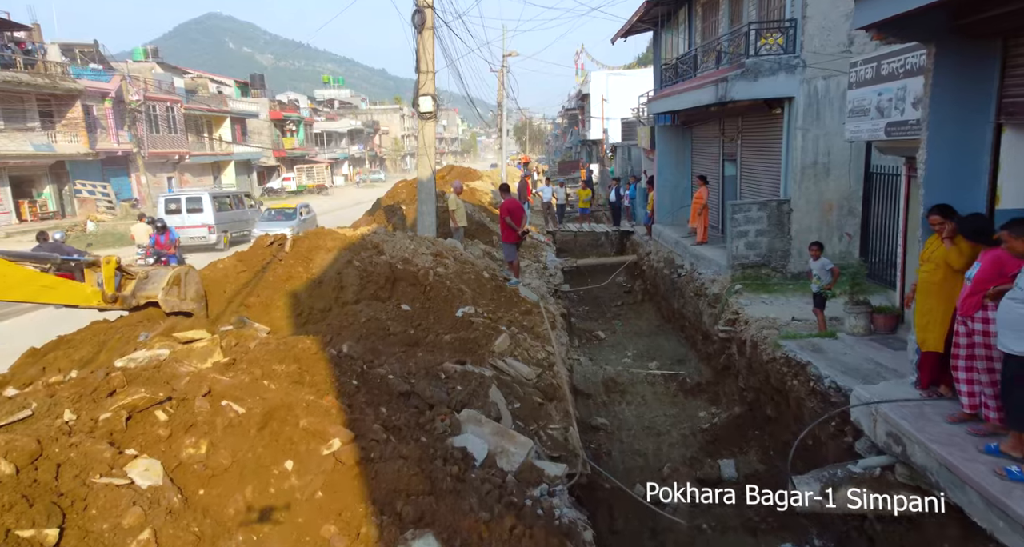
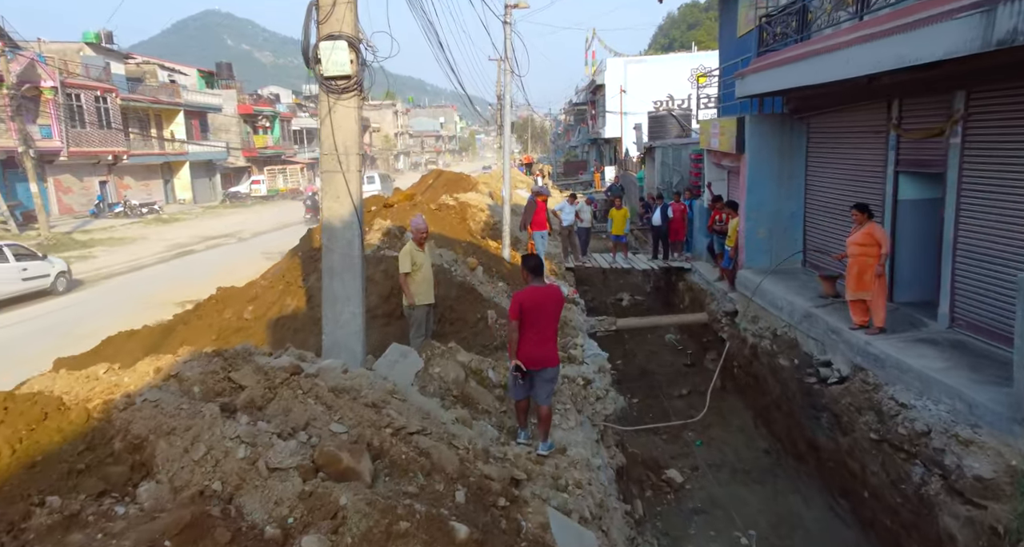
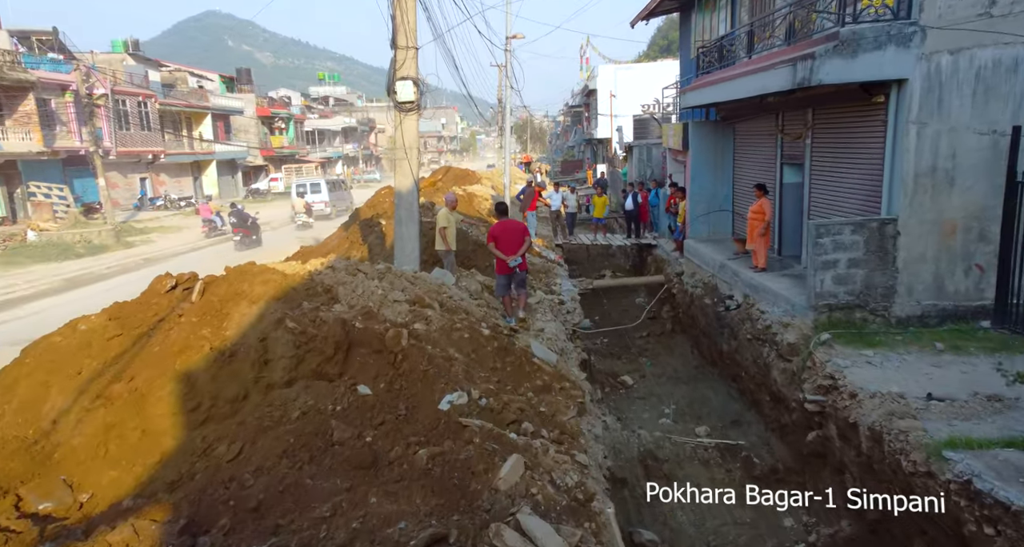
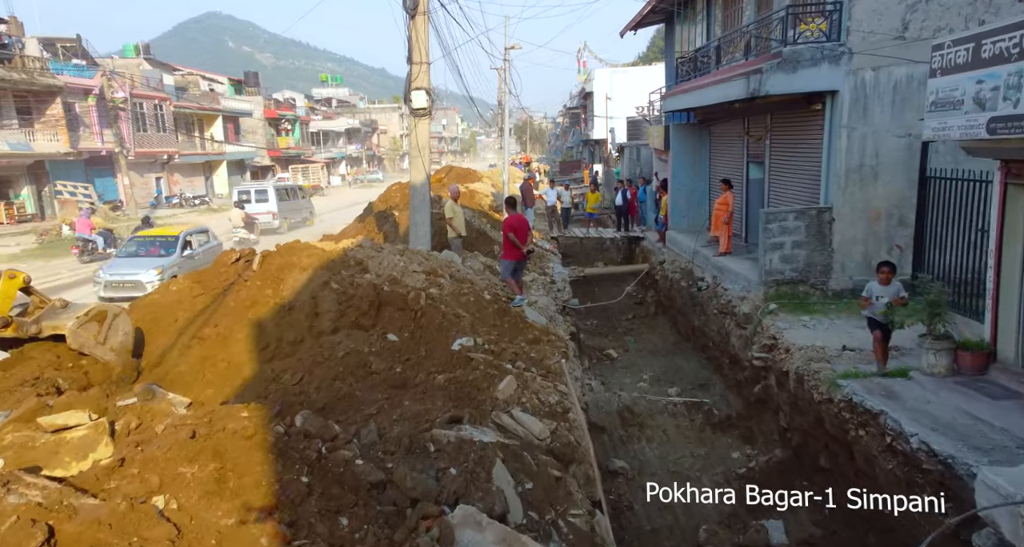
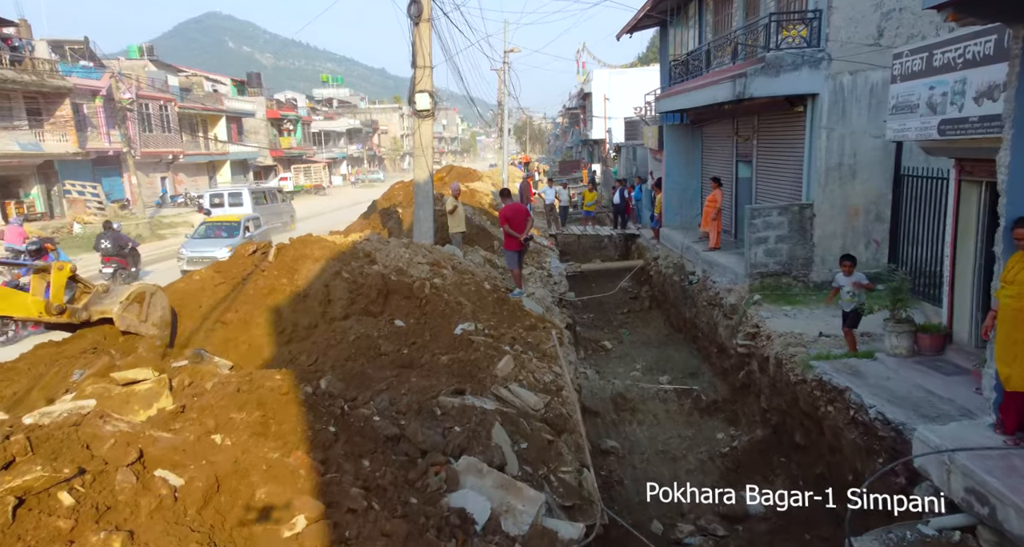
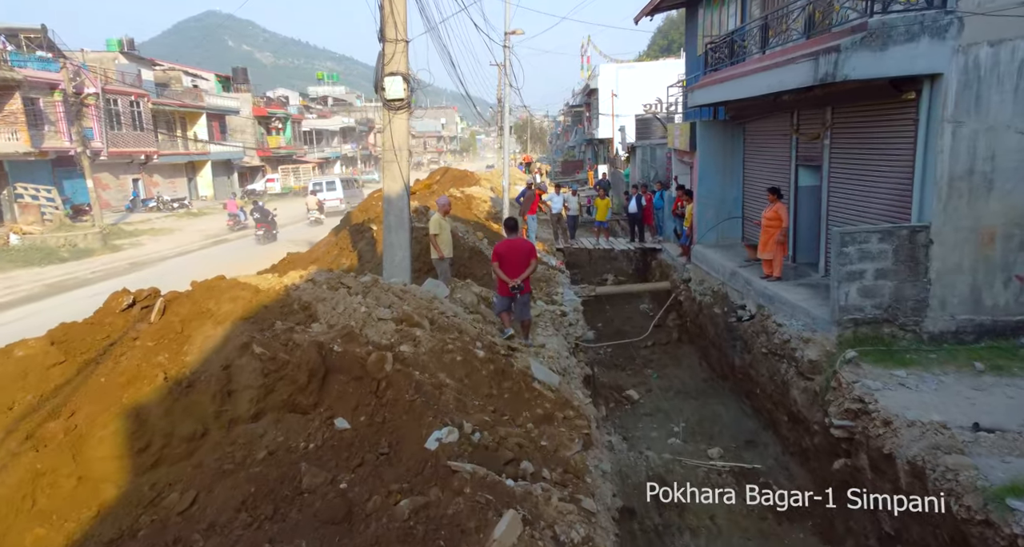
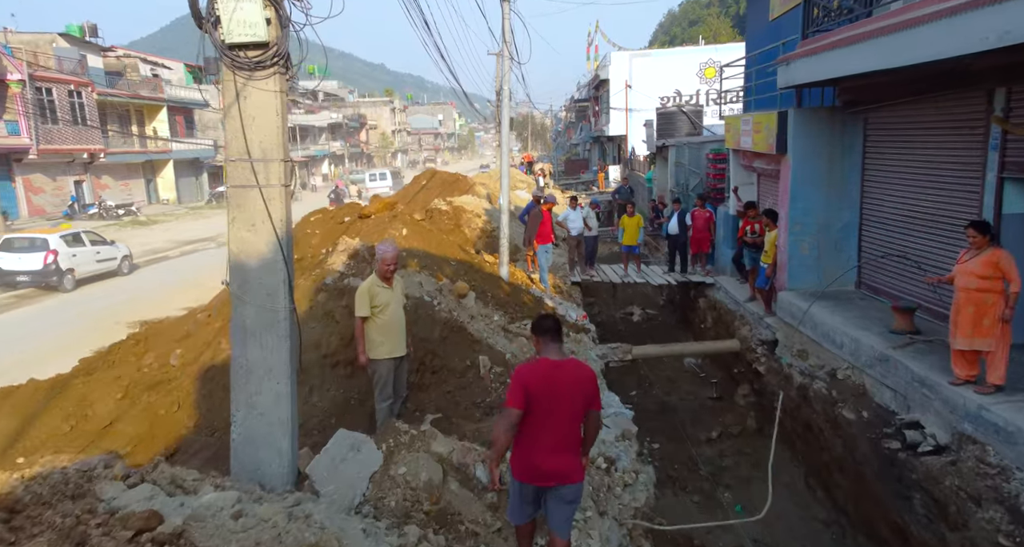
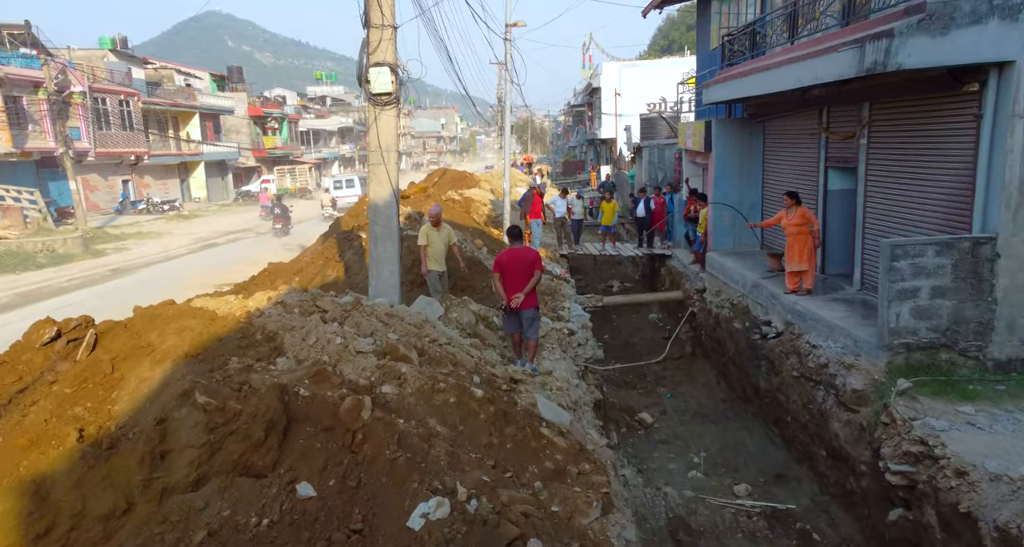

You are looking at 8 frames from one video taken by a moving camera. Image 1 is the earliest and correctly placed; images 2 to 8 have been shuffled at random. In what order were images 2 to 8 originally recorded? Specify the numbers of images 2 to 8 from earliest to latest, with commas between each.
5, 4, 3, 6, 8, 2, 7
